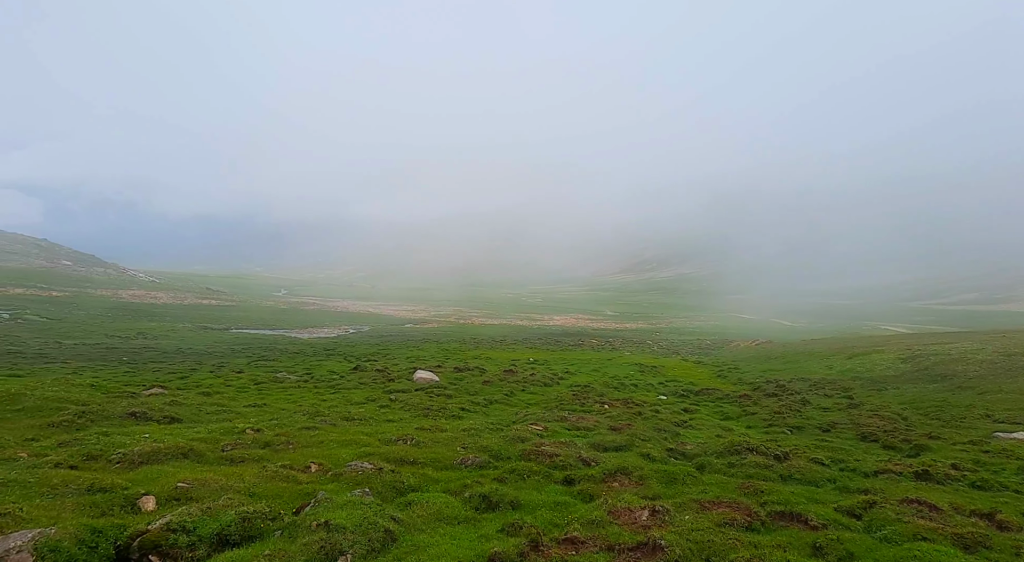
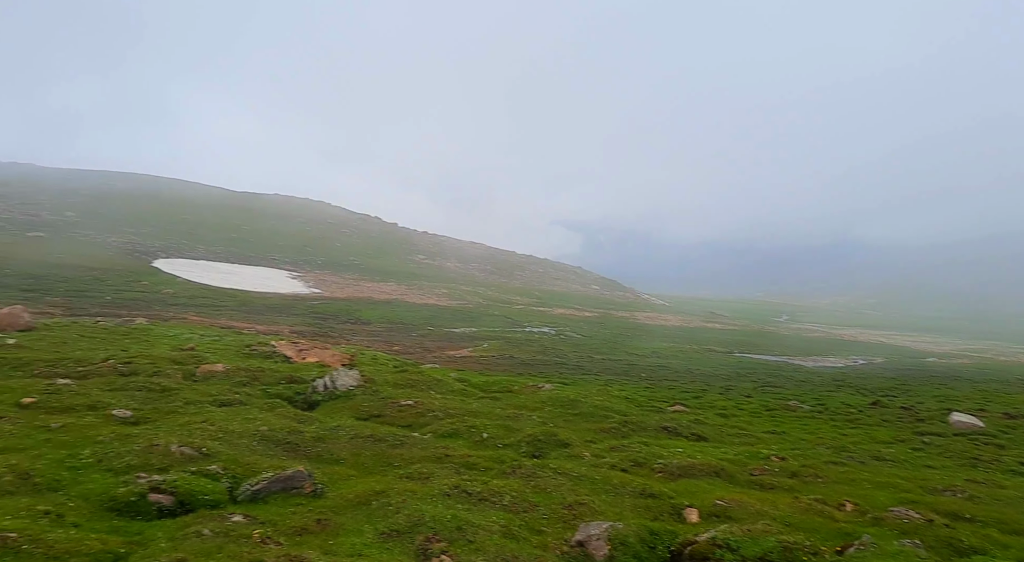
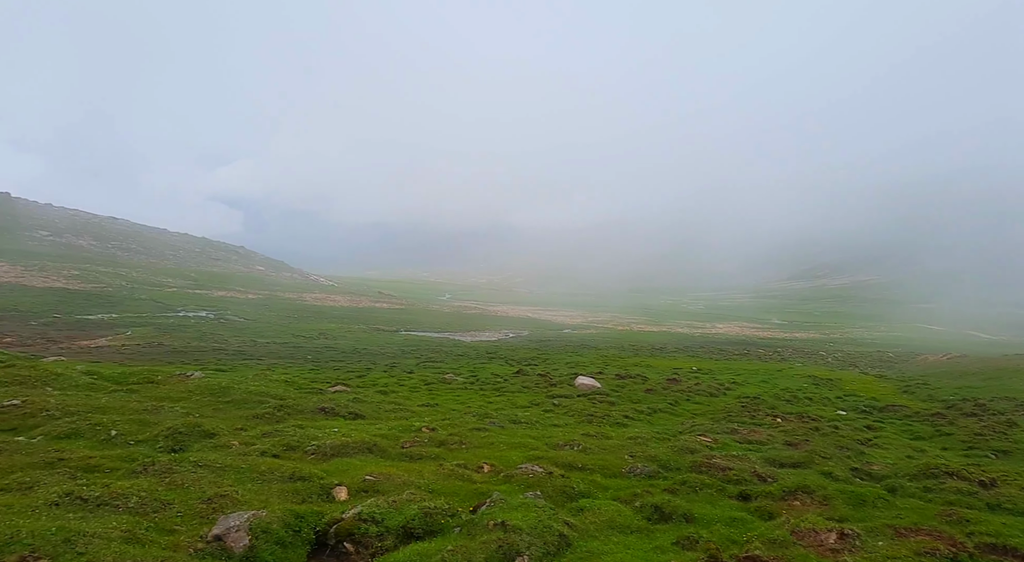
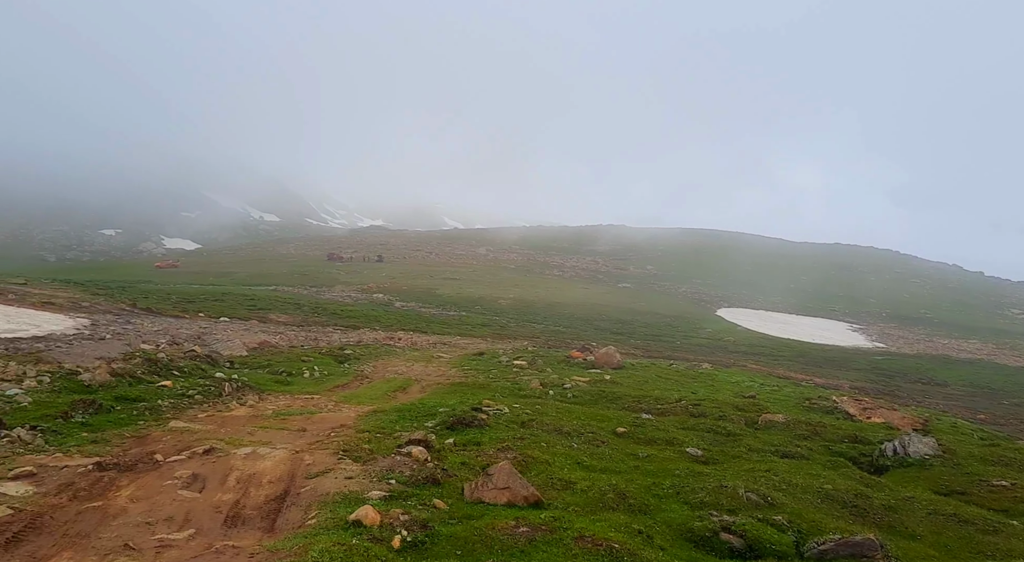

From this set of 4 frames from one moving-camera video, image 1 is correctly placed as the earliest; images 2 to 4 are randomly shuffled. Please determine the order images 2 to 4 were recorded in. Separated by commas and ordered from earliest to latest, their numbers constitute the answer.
3, 2, 4
